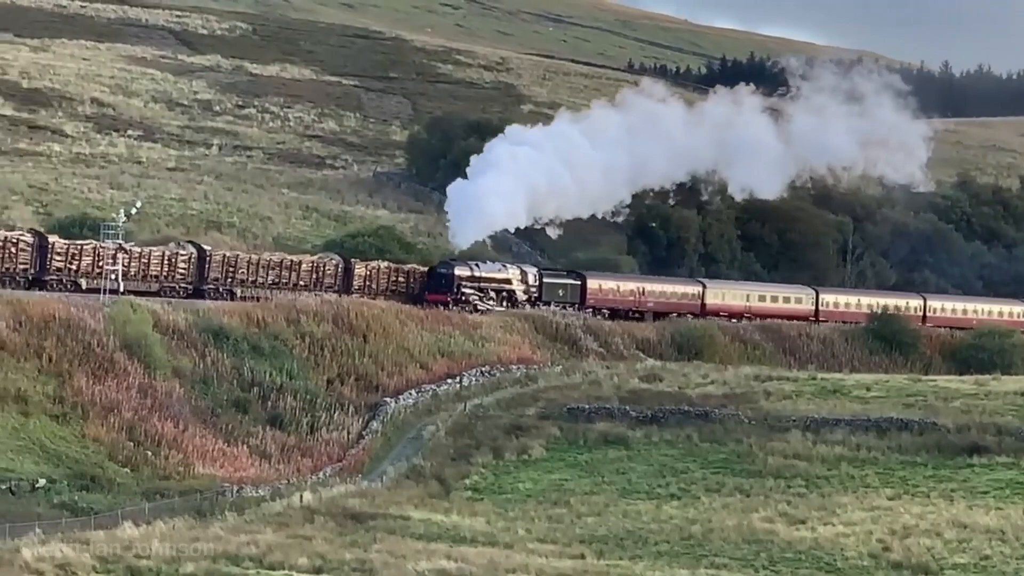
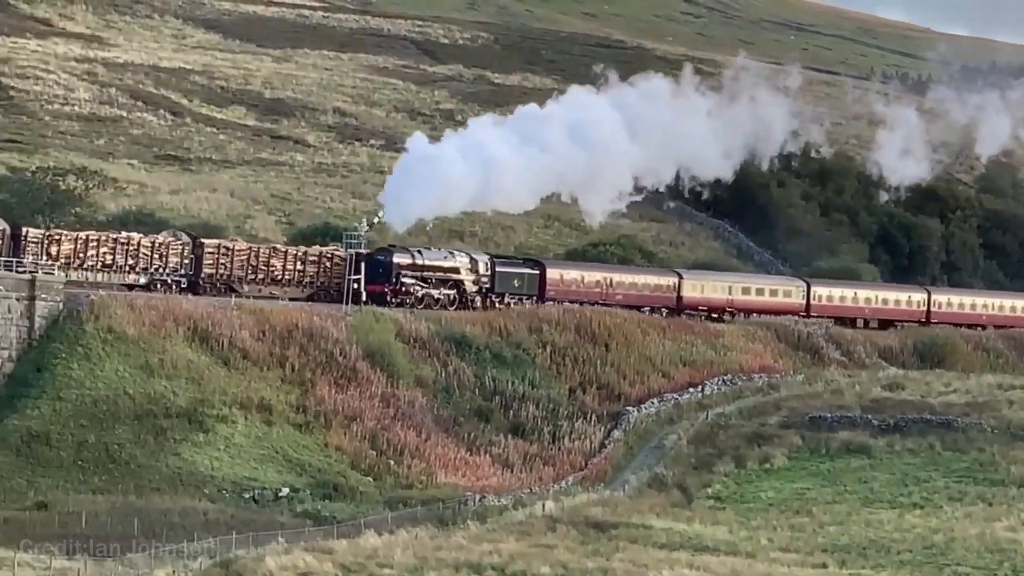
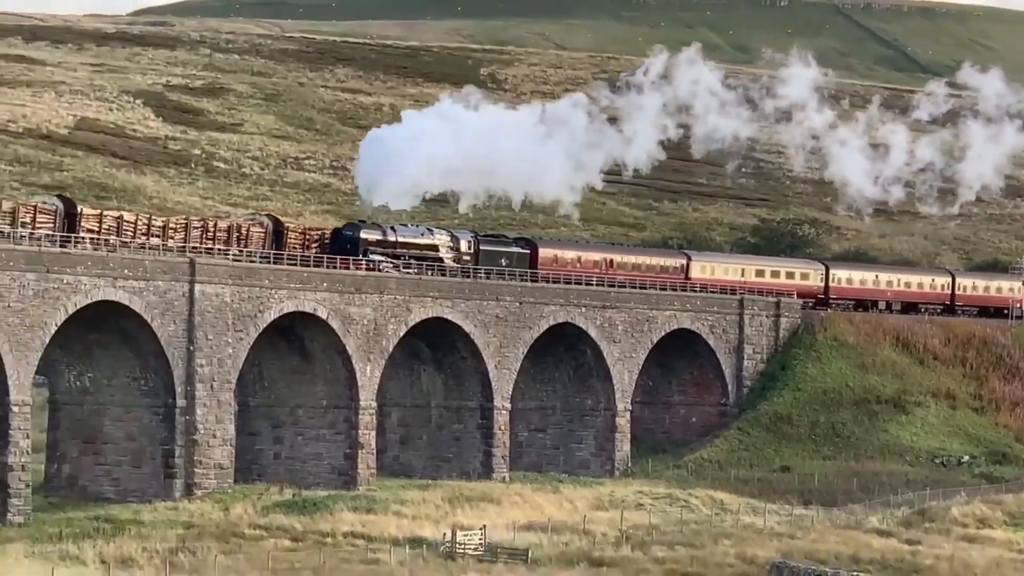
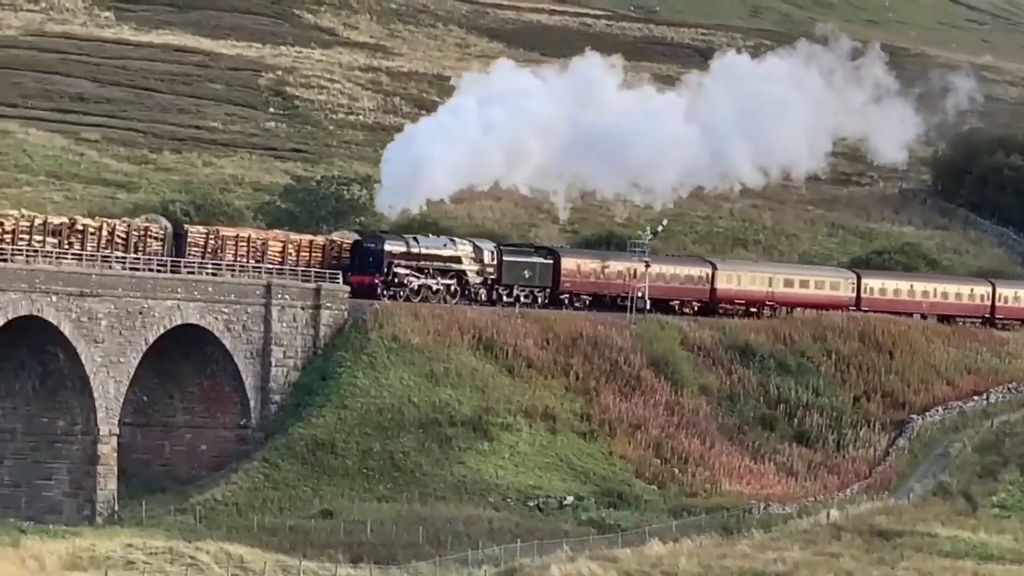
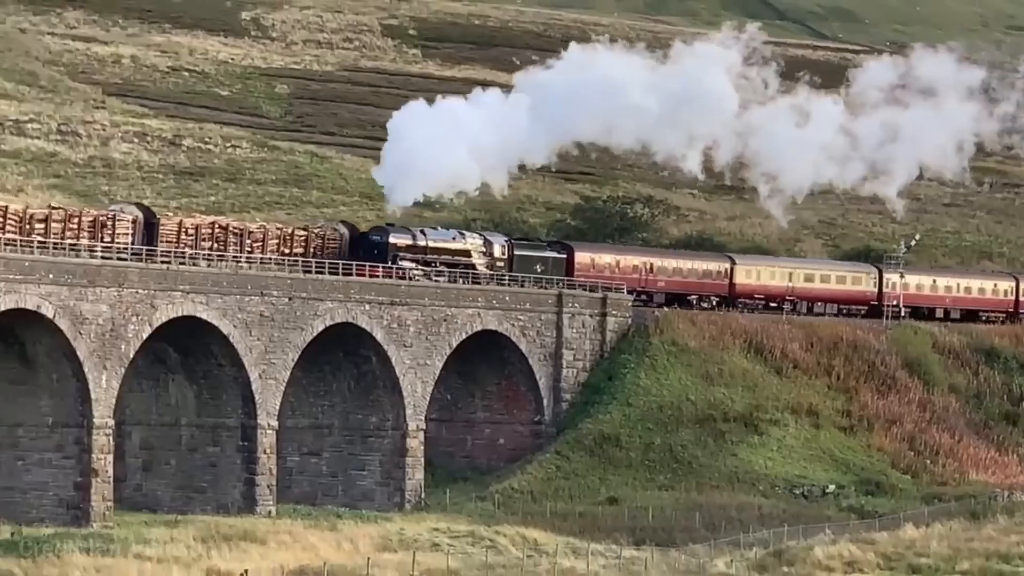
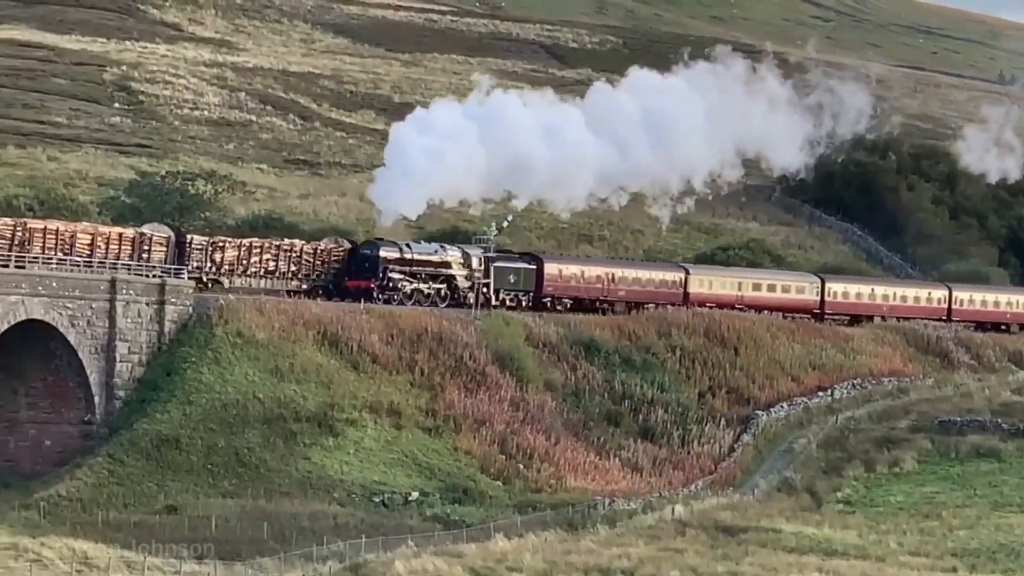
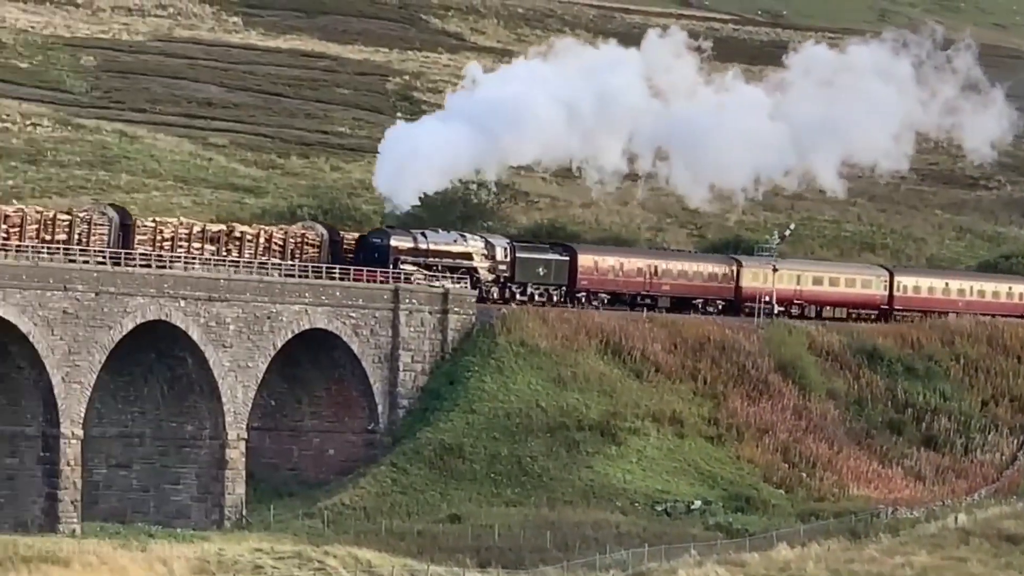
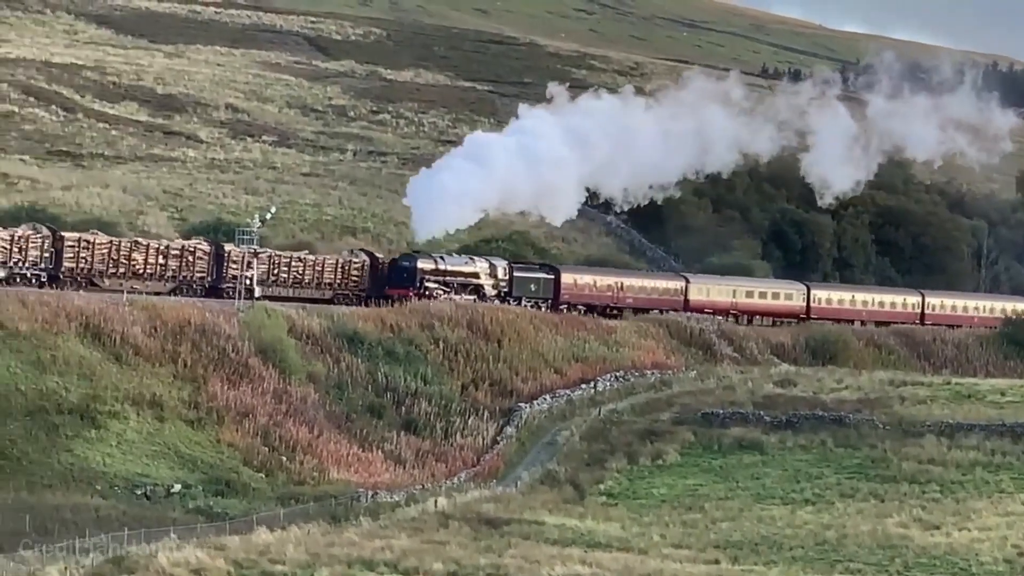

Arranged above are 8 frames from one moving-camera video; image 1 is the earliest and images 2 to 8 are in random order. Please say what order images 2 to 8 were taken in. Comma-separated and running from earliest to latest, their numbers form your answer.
8, 2, 6, 4, 7, 5, 3
